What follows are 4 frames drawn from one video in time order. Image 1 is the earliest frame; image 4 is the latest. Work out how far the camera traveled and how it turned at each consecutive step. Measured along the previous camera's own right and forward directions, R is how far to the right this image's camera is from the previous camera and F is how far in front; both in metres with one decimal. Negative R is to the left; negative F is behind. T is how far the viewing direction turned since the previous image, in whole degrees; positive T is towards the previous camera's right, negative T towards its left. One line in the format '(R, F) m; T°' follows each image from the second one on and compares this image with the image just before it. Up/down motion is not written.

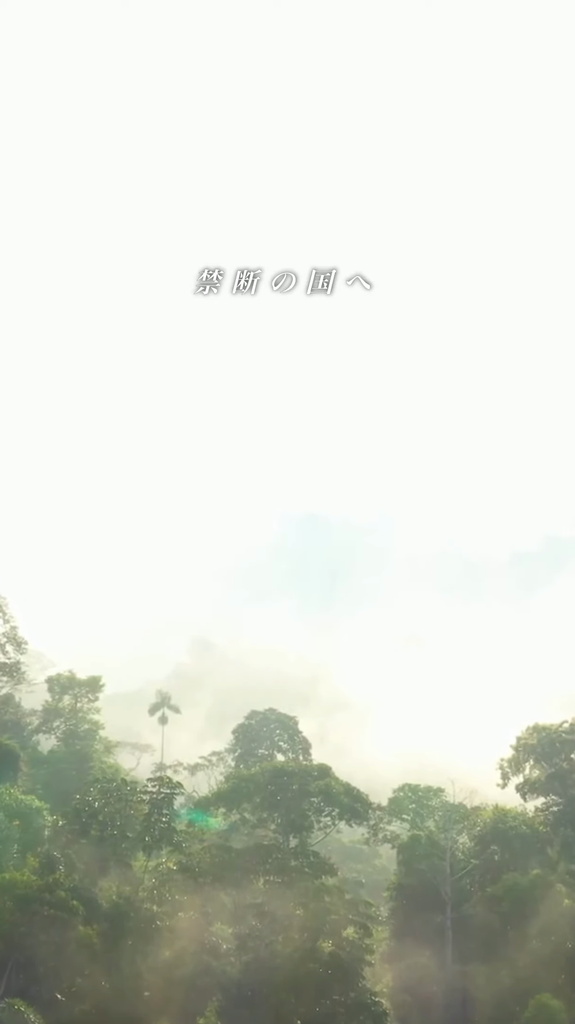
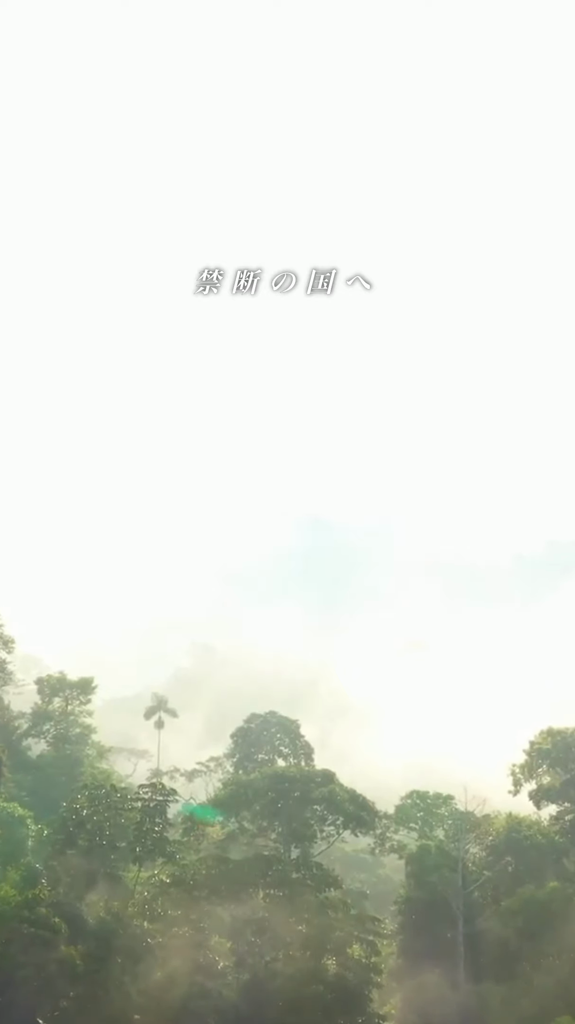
(-0.1, +2.1) m; 0°
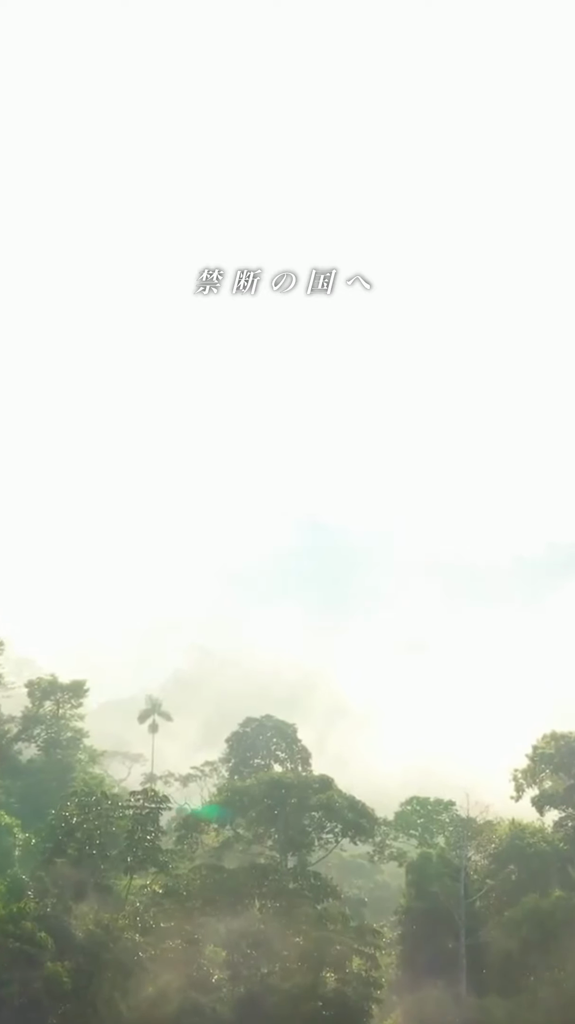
(0.0, +1.0) m; 0°
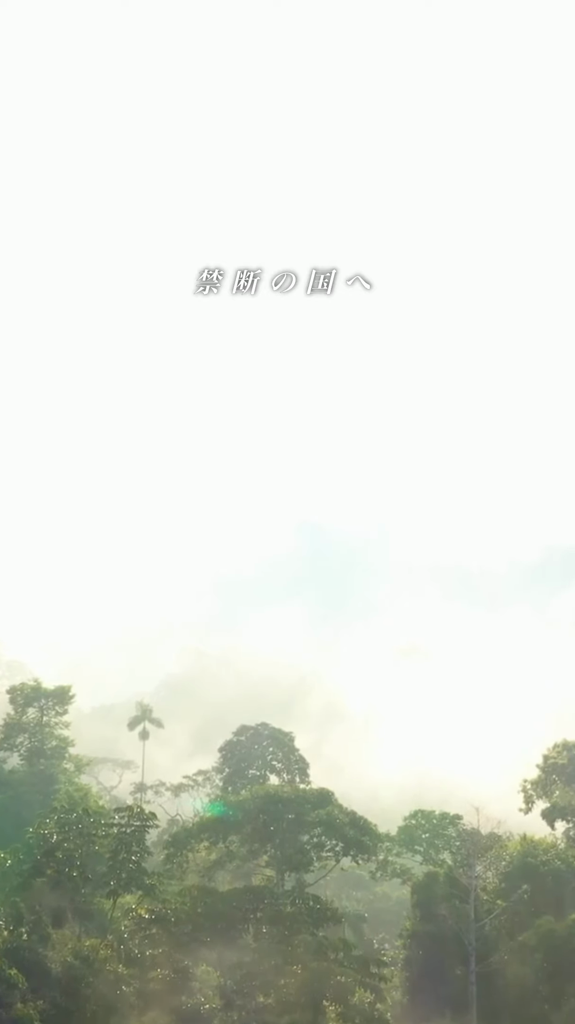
(-0.1, +2.3) m; 0°
